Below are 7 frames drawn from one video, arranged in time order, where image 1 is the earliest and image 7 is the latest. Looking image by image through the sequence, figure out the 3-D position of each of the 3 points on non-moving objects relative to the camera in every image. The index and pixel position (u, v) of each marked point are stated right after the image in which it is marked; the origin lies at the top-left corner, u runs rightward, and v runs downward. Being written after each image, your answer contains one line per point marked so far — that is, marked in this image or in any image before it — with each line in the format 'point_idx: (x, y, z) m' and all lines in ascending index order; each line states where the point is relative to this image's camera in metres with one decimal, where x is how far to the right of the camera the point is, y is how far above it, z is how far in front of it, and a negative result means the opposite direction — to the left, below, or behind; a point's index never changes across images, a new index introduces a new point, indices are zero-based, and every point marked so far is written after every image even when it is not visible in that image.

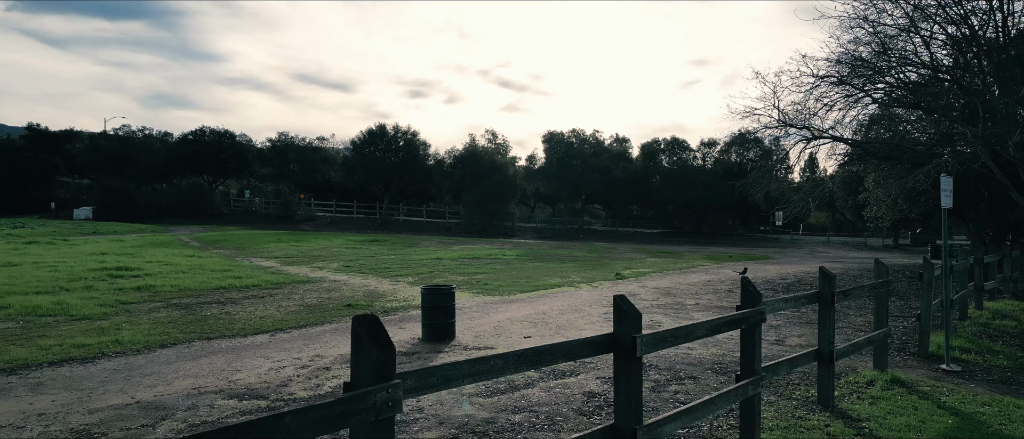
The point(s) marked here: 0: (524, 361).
0: (+0.1, -0.7, +2.8) m
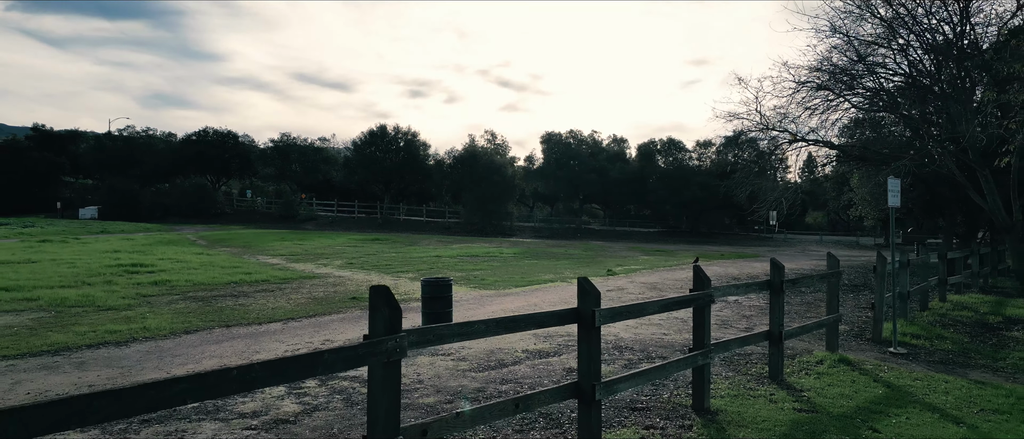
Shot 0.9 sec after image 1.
0: (-0.1, -0.7, +3.5) m
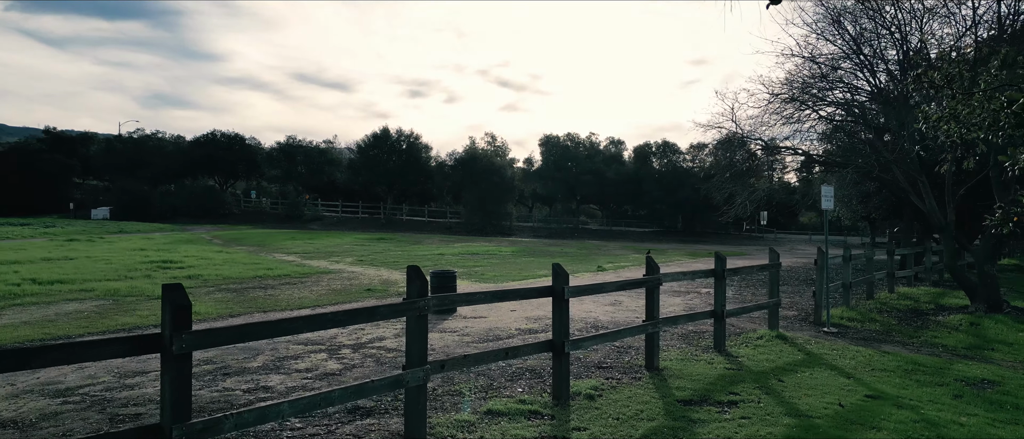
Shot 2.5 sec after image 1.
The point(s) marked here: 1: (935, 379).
0: (-0.1, -0.7, +5.0) m
1: (+4.6, -1.7, +6.2) m
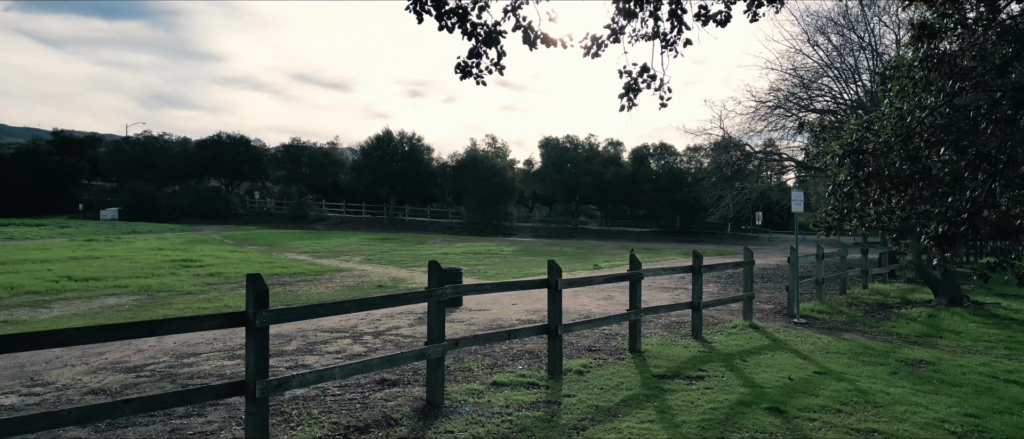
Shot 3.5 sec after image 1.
0: (-0.1, -0.7, +5.9) m
1: (+4.6, -1.8, +7.2) m
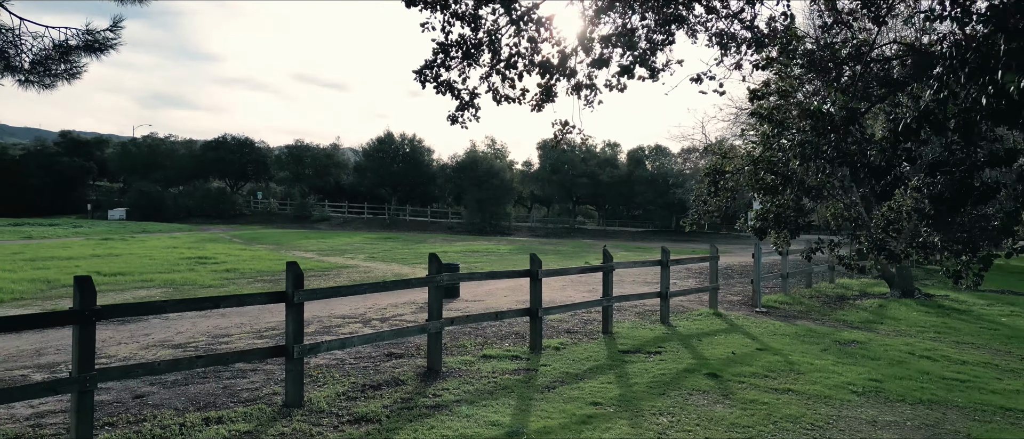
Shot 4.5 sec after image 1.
0: (-0.3, -0.7, +7.1) m
1: (+4.5, -1.8, +8.4) m
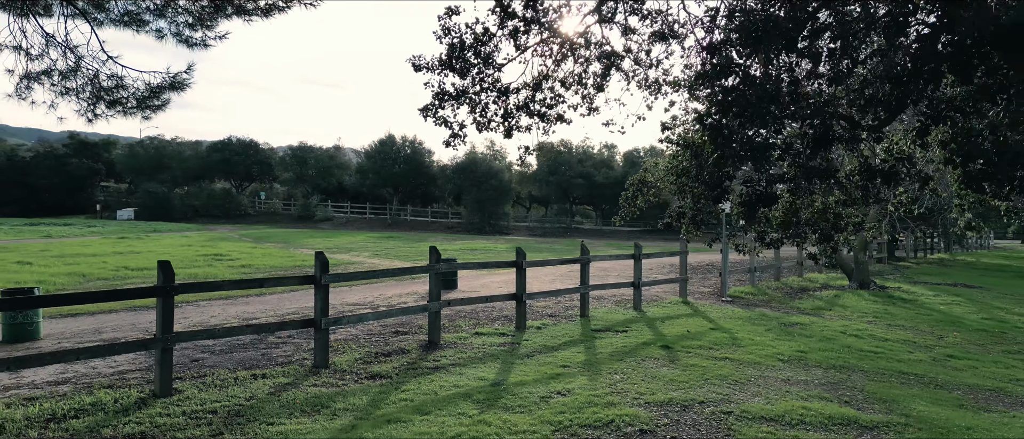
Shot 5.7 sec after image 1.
0: (-0.5, -0.7, +8.4) m
1: (+4.3, -1.7, +9.7) m
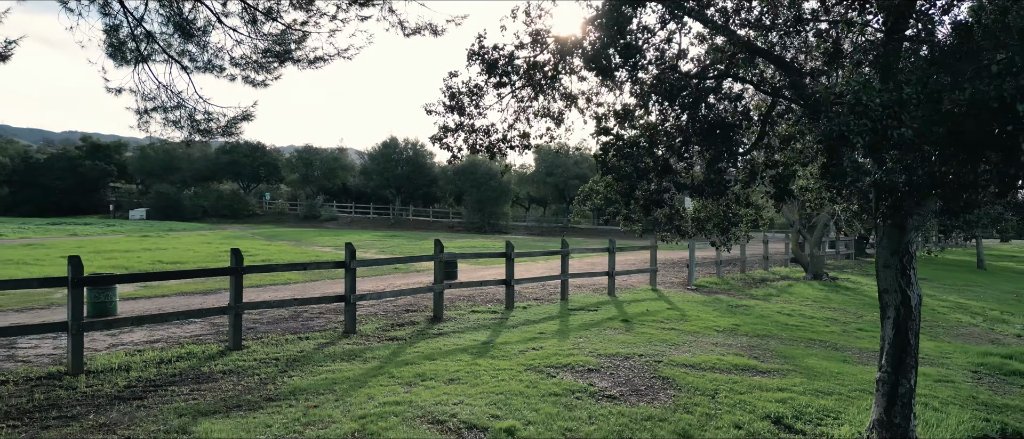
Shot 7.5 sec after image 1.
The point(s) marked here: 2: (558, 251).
0: (-0.6, -0.6, +10.2) m
1: (+4.1, -1.7, +11.5) m
2: (+0.9, -0.6, +11.4) m
